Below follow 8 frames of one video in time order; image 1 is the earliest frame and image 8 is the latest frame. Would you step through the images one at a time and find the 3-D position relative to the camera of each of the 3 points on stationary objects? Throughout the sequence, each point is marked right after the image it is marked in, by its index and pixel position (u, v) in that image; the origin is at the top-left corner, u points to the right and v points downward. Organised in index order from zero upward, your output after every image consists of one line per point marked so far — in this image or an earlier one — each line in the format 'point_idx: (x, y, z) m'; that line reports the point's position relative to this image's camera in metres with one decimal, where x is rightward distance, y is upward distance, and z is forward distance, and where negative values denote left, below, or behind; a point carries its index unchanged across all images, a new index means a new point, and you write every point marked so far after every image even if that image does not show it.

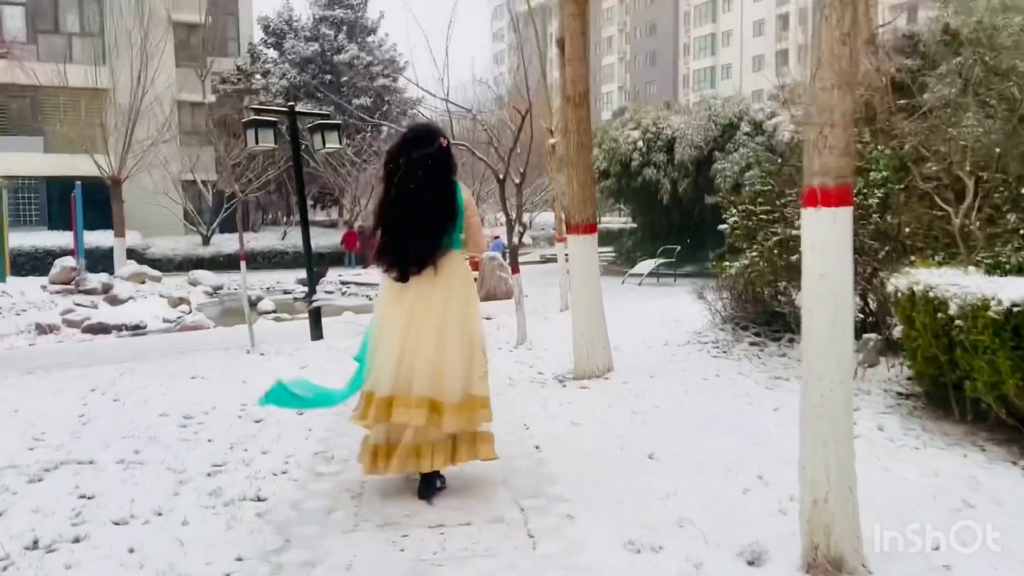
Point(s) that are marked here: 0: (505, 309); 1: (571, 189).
0: (-0.1, -0.4, +13.6) m
1: (+0.4, +0.7, +6.5) m
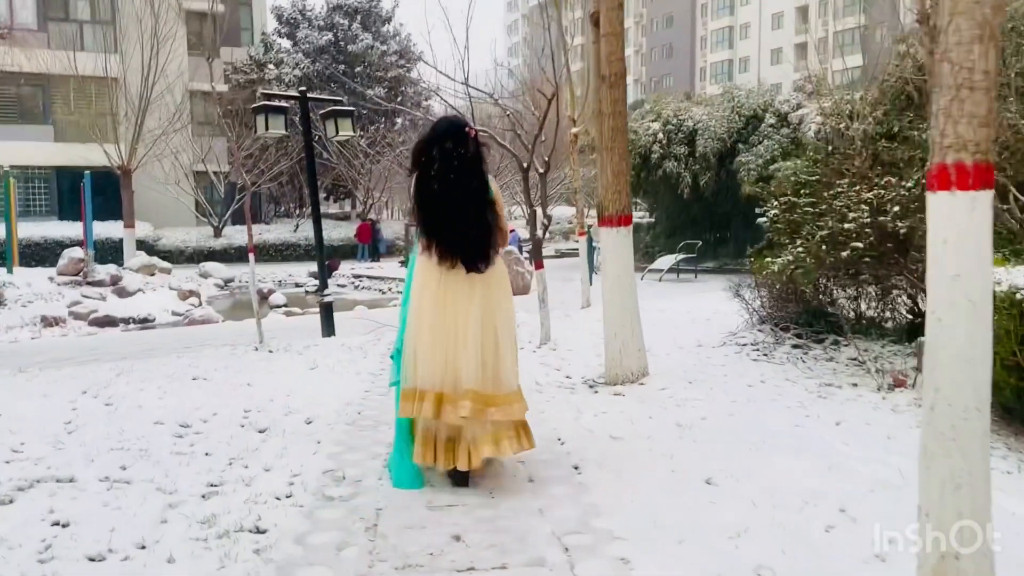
0: (+0.2, -0.4, +13.0) m
1: (+0.6, +0.8, +6.0) m
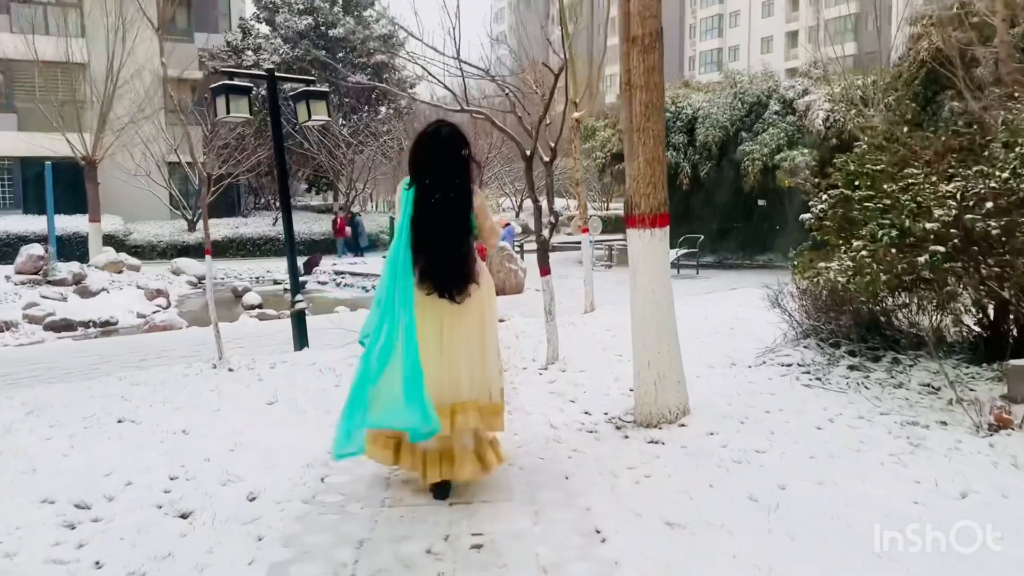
0: (+0.1, -0.4, +11.8) m
1: (+0.7, +0.7, +4.7) m
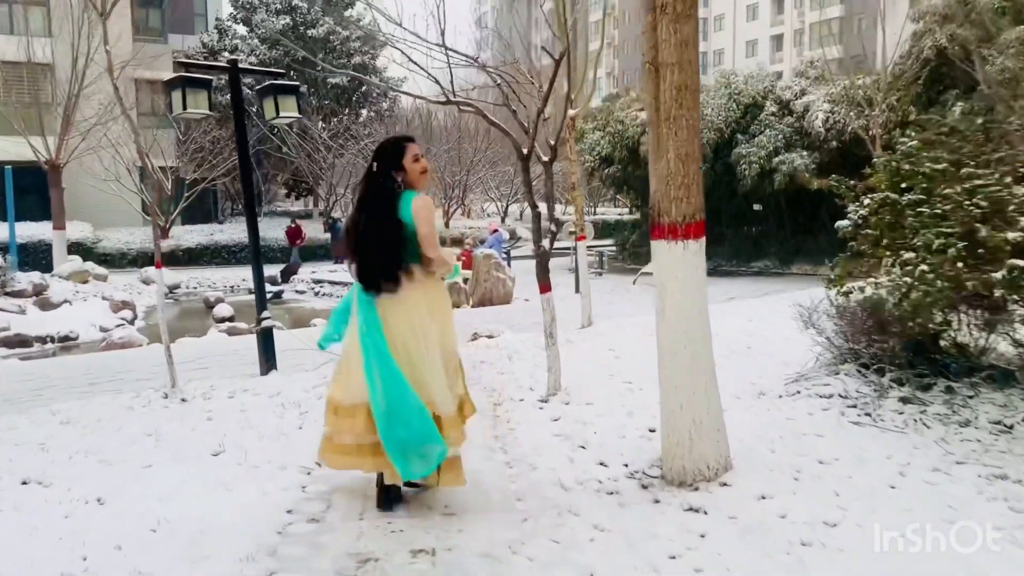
0: (0.0, -0.5, +10.9) m
1: (+0.7, +0.5, +3.8) m
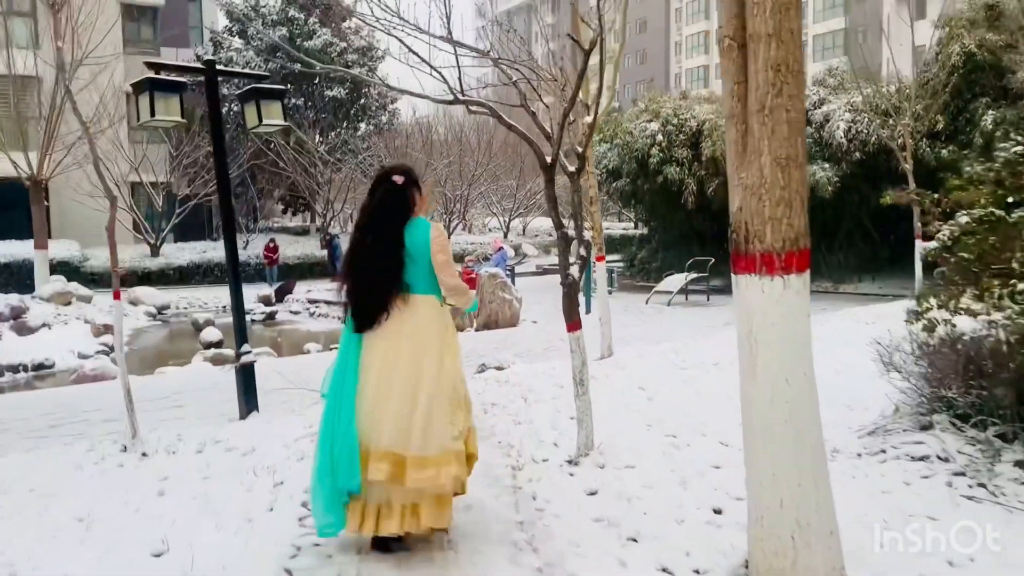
0: (+0.1, -0.8, +9.9) m
1: (+0.8, +0.4, +2.8) m
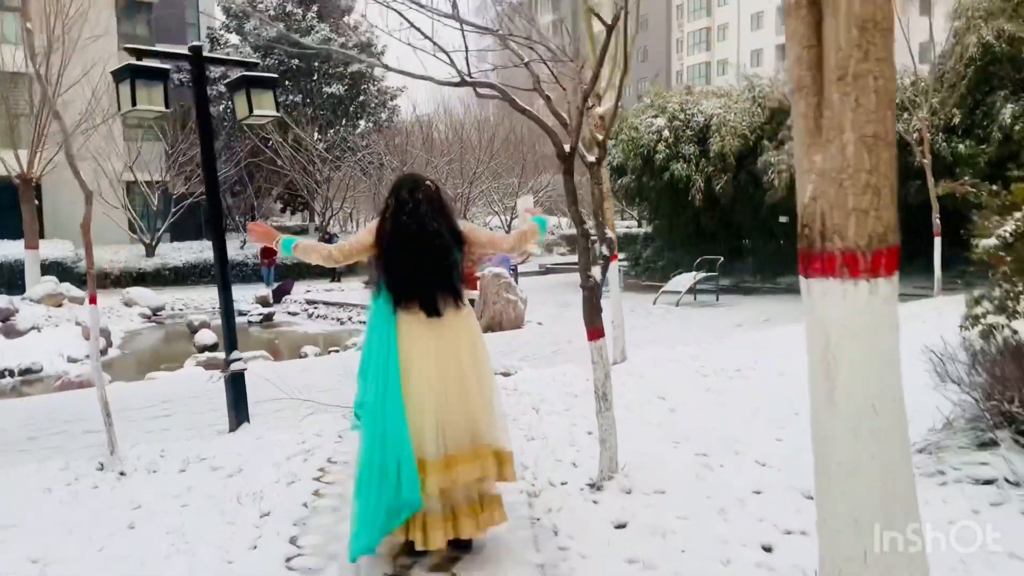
0: (+0.2, -0.9, +9.4) m
1: (+0.9, +0.3, +2.3) m
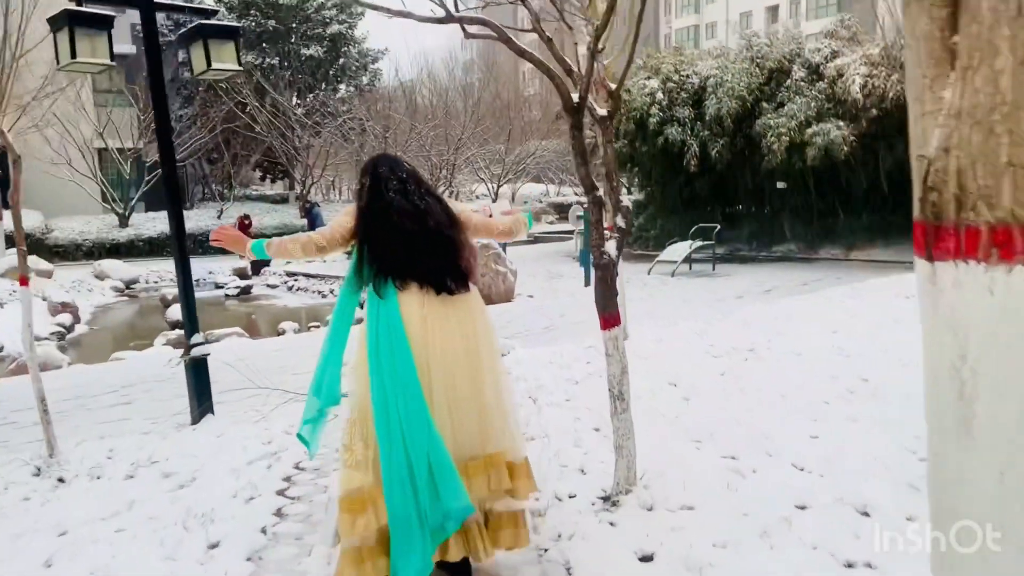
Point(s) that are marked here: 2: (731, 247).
0: (+0.1, -0.6, +8.7) m
1: (+0.9, +0.4, +1.6) m
2: (+5.1, +0.9, +18.9) m
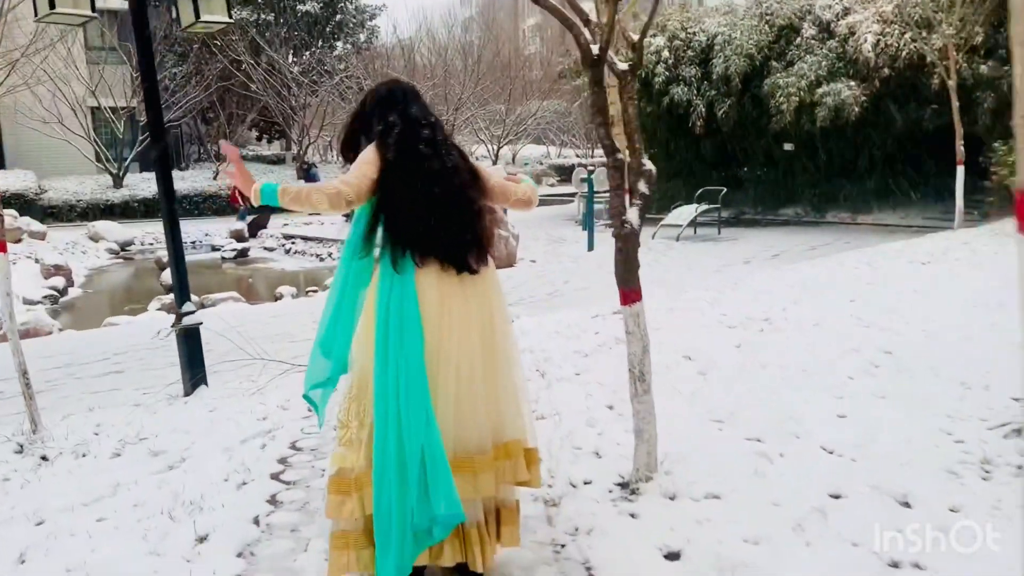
0: (+0.1, -0.2, +8.4) m
1: (+0.9, +0.4, +1.3) m
2: (+5.1, +1.7, +18.5) m
